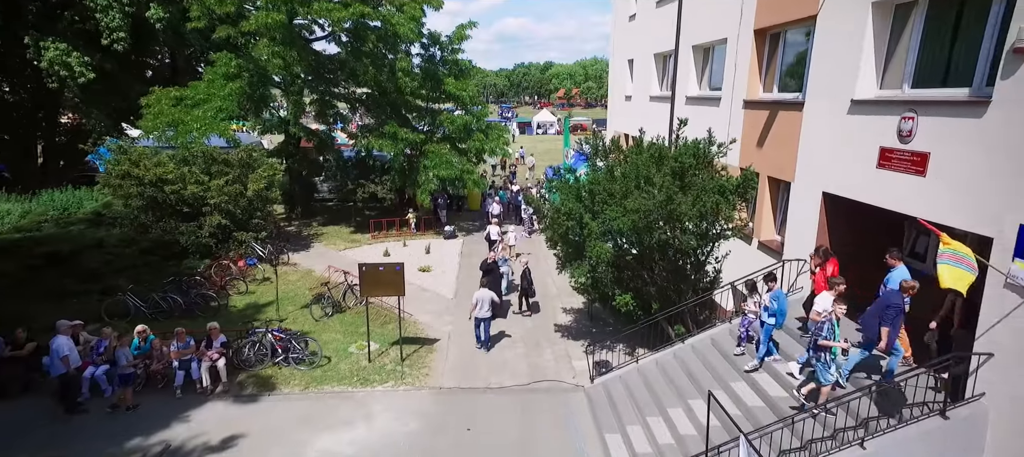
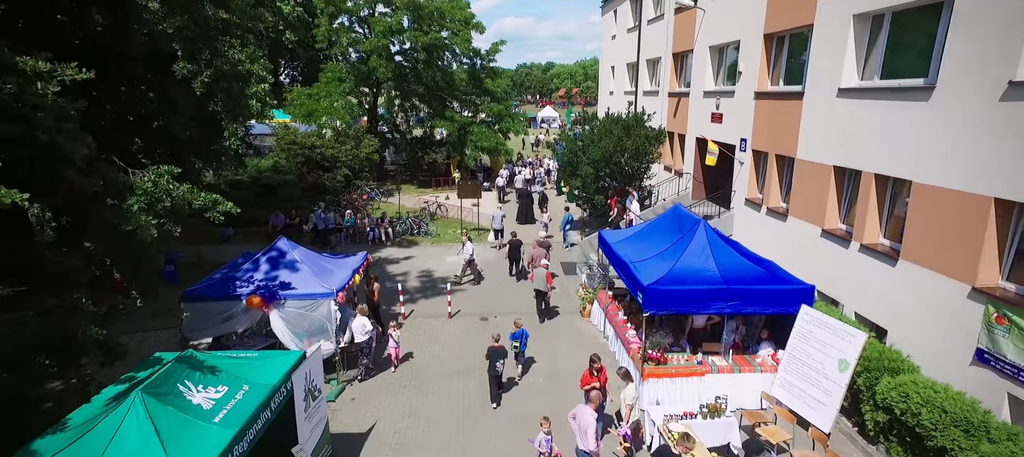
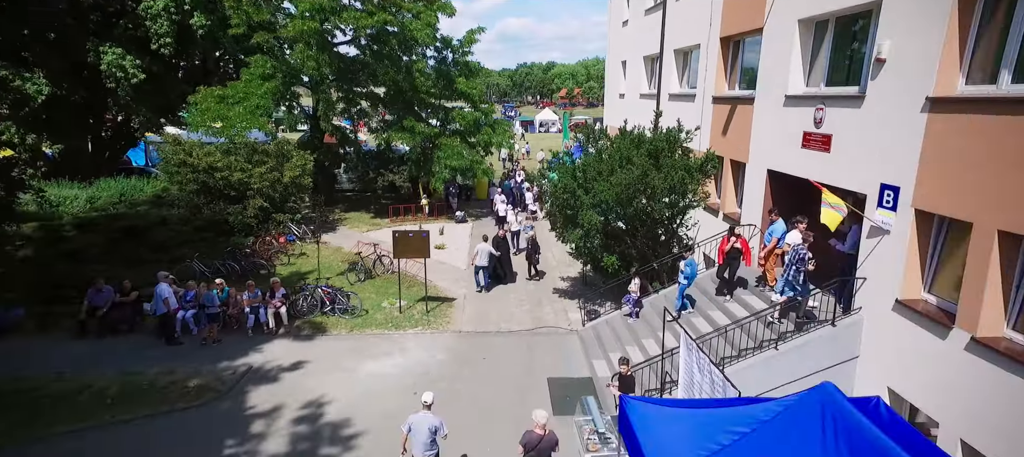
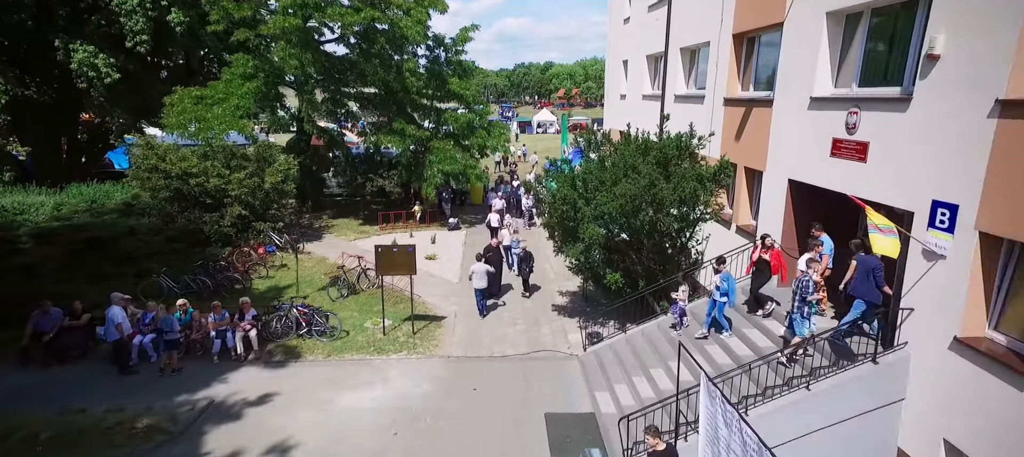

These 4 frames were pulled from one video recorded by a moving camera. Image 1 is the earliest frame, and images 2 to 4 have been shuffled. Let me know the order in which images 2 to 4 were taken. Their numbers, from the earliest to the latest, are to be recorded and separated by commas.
4, 3, 2
